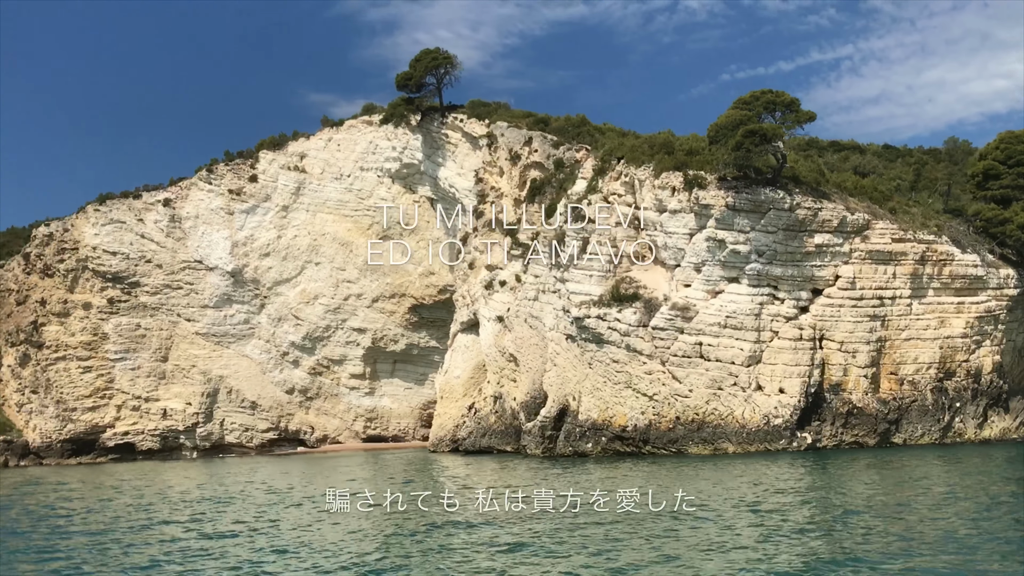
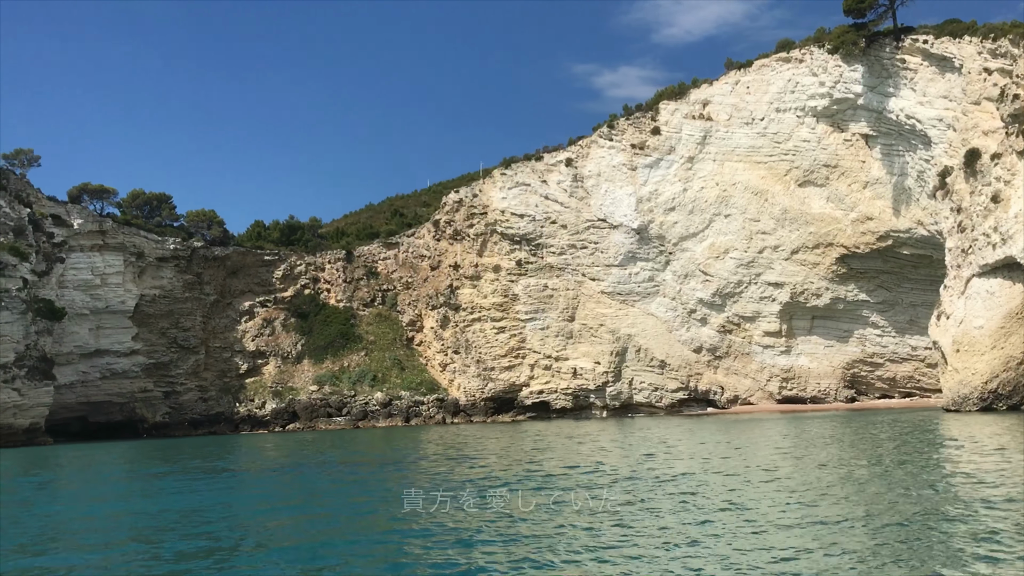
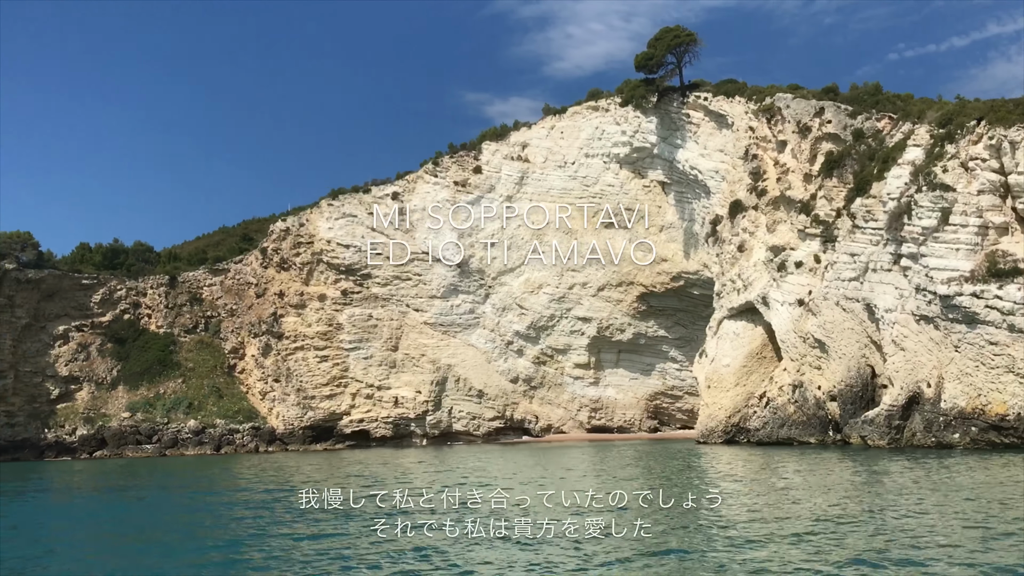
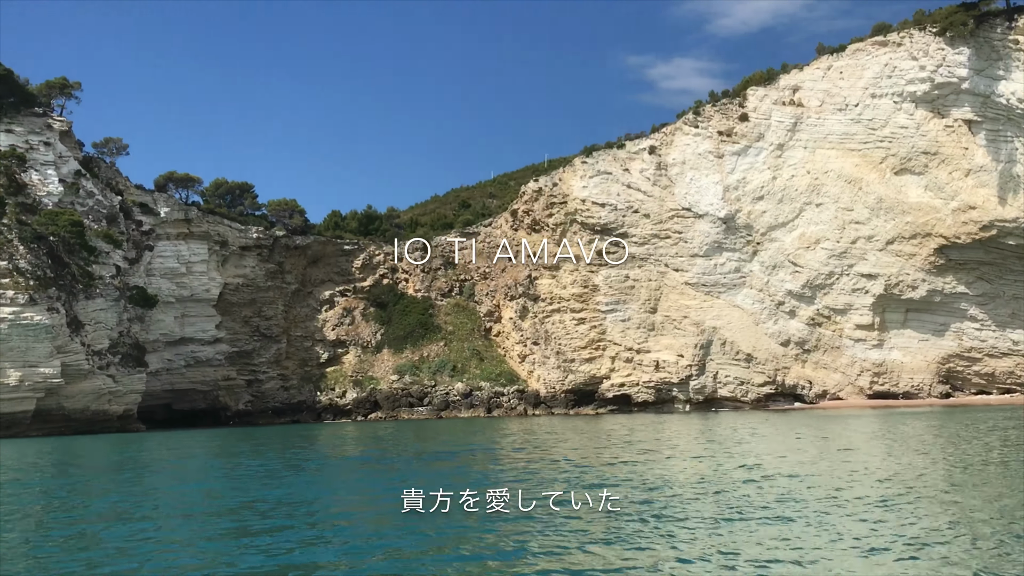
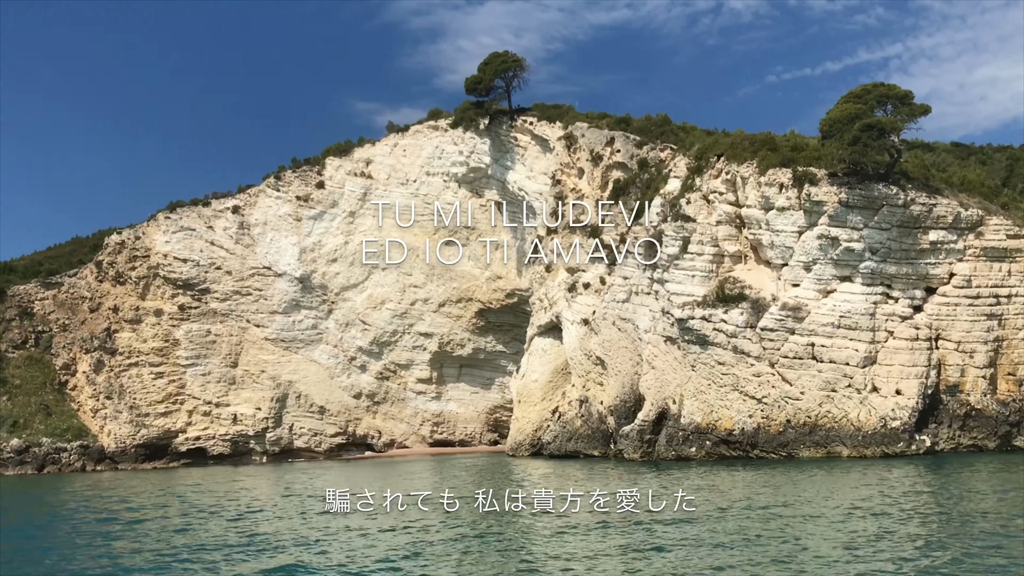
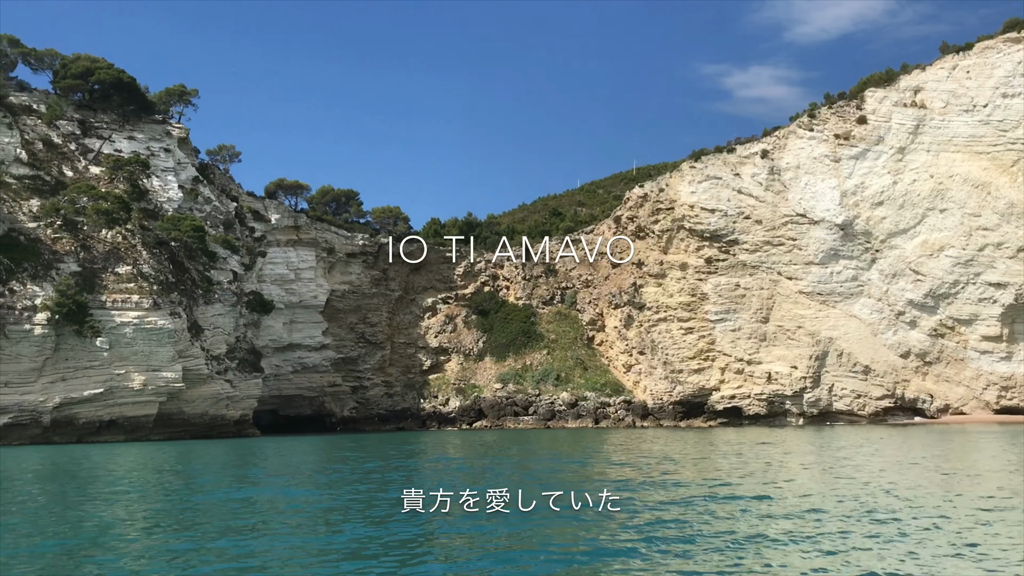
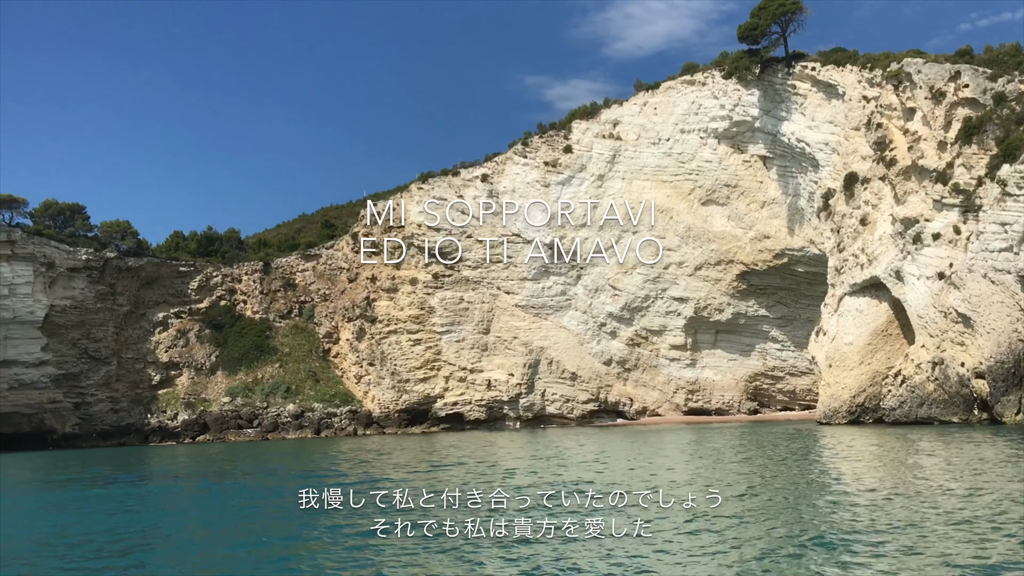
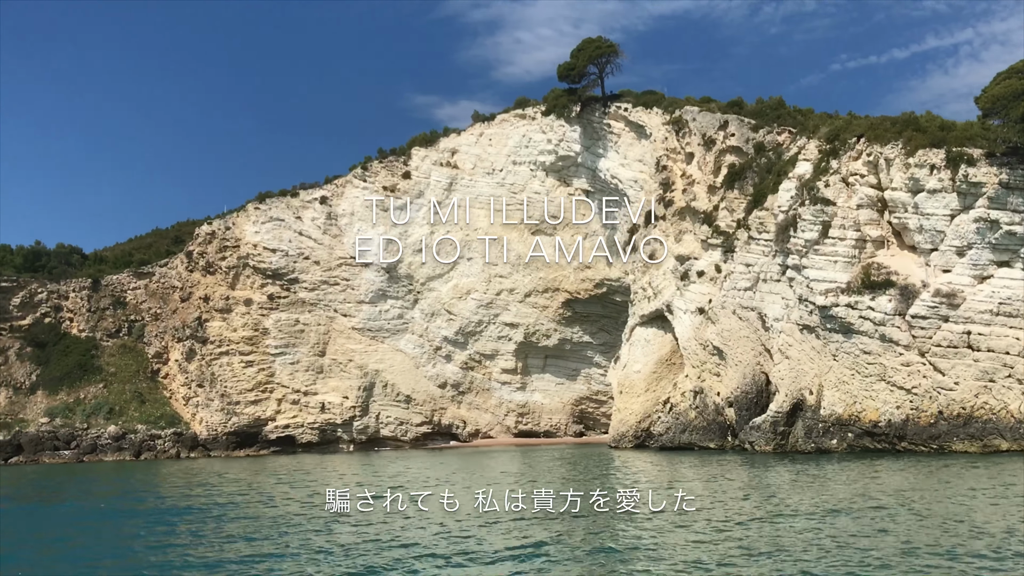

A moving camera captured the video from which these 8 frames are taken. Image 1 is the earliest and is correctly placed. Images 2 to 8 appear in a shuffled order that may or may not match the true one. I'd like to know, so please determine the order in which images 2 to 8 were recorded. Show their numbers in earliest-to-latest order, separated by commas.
5, 8, 3, 7, 2, 4, 6
